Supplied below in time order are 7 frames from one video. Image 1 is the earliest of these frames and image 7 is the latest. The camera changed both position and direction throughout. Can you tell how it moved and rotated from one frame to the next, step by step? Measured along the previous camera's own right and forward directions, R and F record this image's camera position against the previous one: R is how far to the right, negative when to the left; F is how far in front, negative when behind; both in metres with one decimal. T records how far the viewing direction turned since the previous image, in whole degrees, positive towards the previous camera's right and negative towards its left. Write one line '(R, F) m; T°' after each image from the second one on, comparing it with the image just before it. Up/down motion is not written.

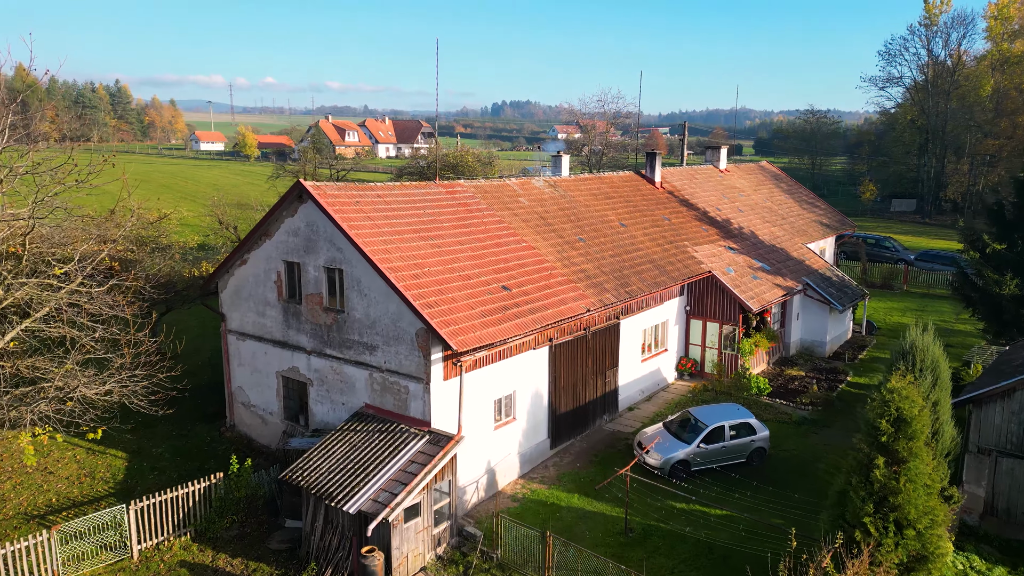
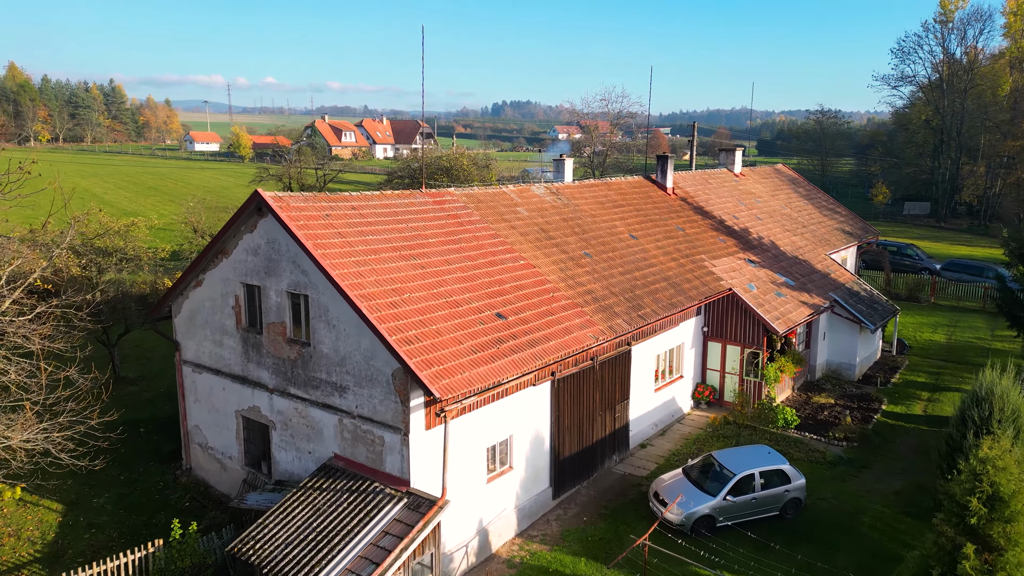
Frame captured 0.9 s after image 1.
(0.0, +2.1) m; 0°
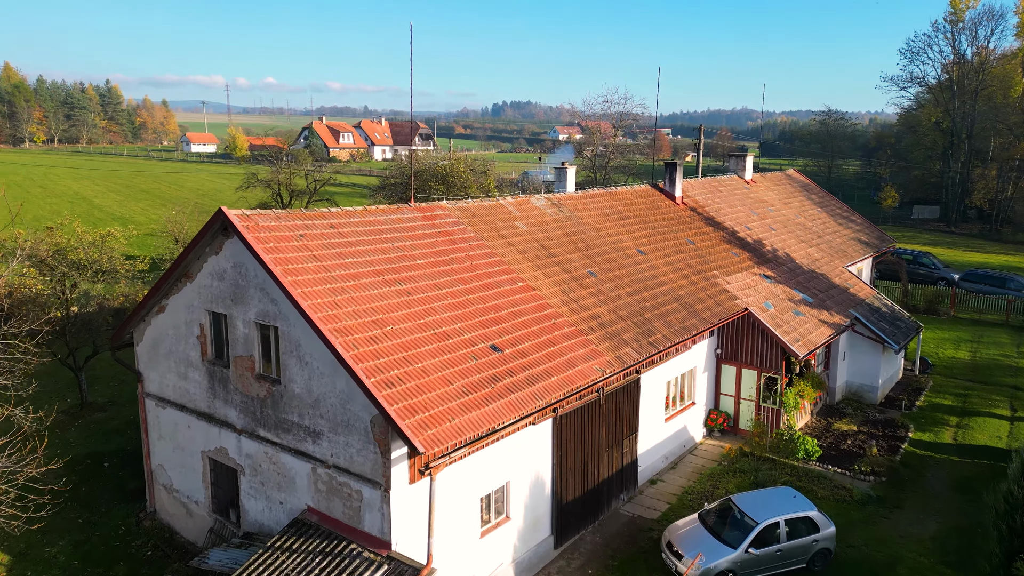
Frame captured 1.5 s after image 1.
(0.0, +1.3) m; 0°
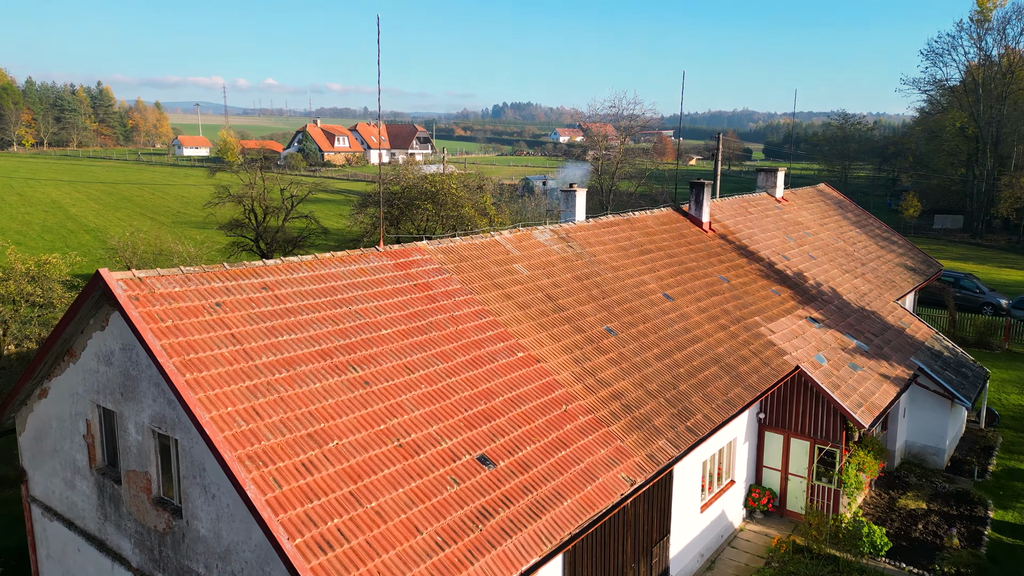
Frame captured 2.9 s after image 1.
(0.0, +3.0) m; 0°
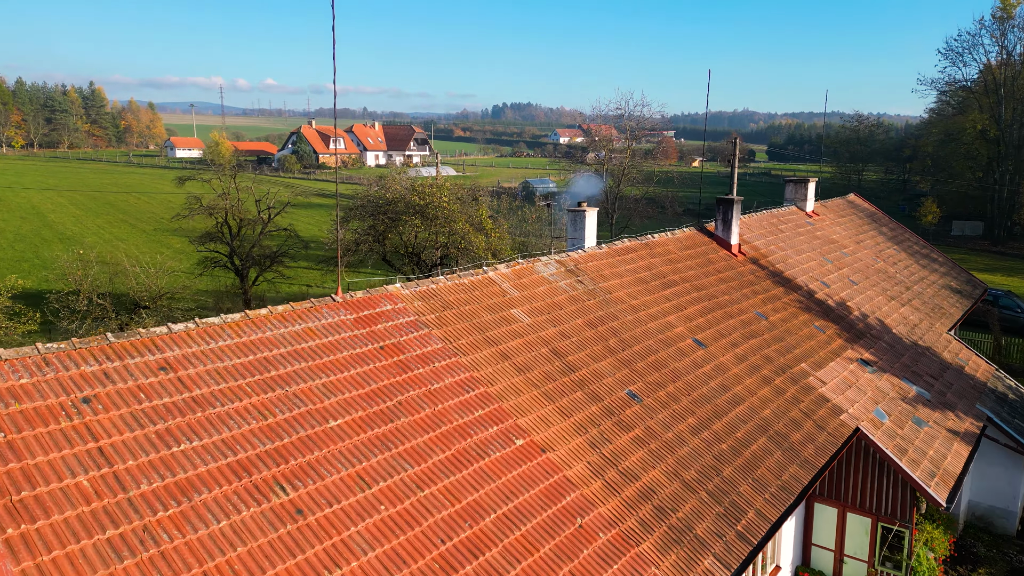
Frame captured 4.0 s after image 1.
(0.0, +2.4) m; 0°
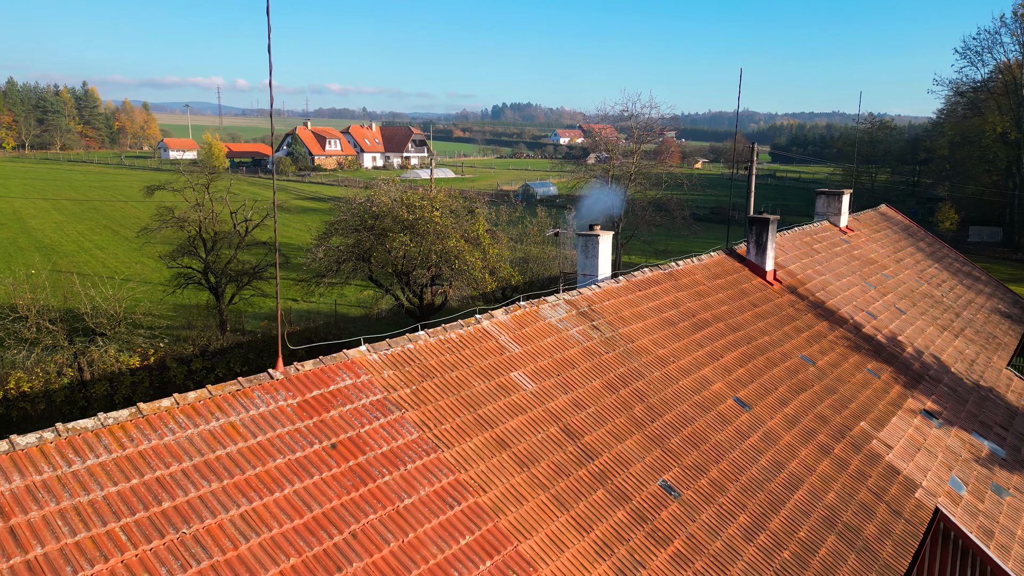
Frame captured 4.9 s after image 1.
(0.0, +2.0) m; 0°
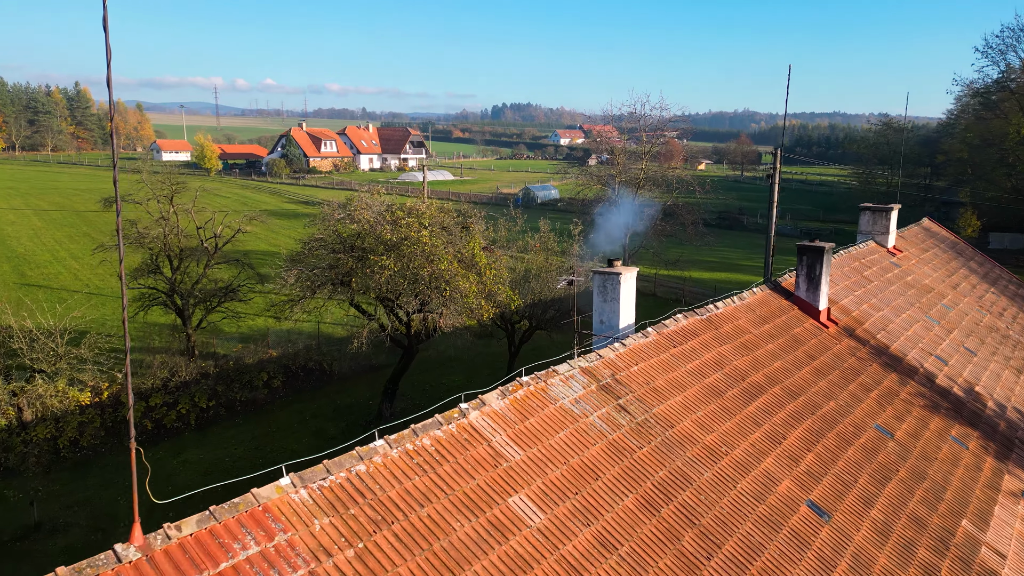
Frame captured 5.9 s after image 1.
(0.0, +2.3) m; 0°
